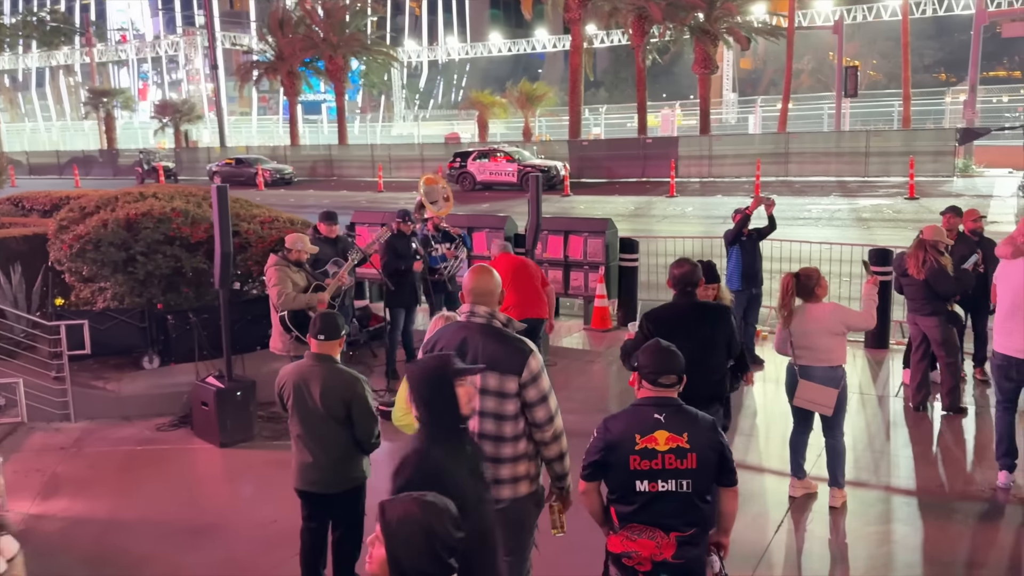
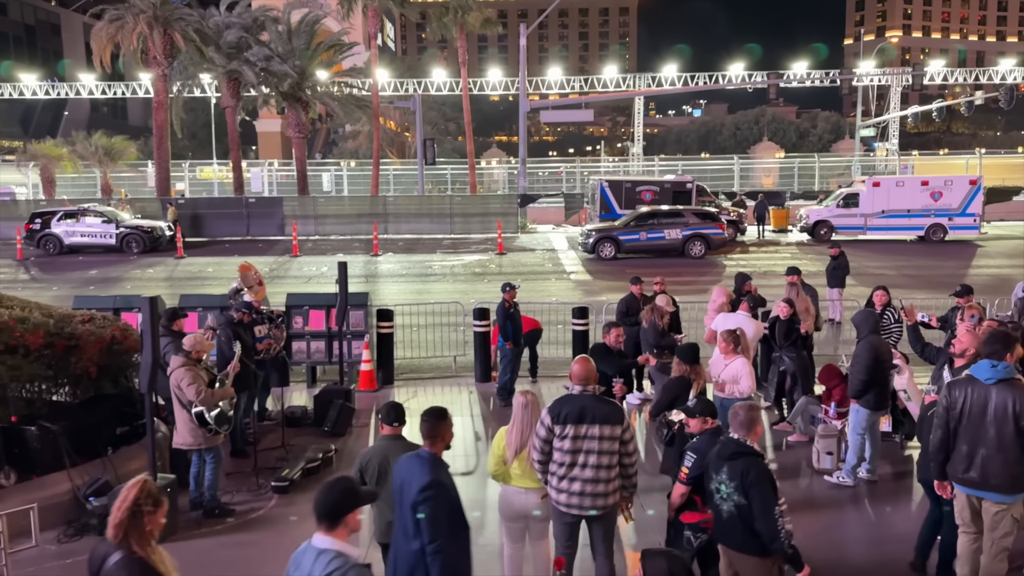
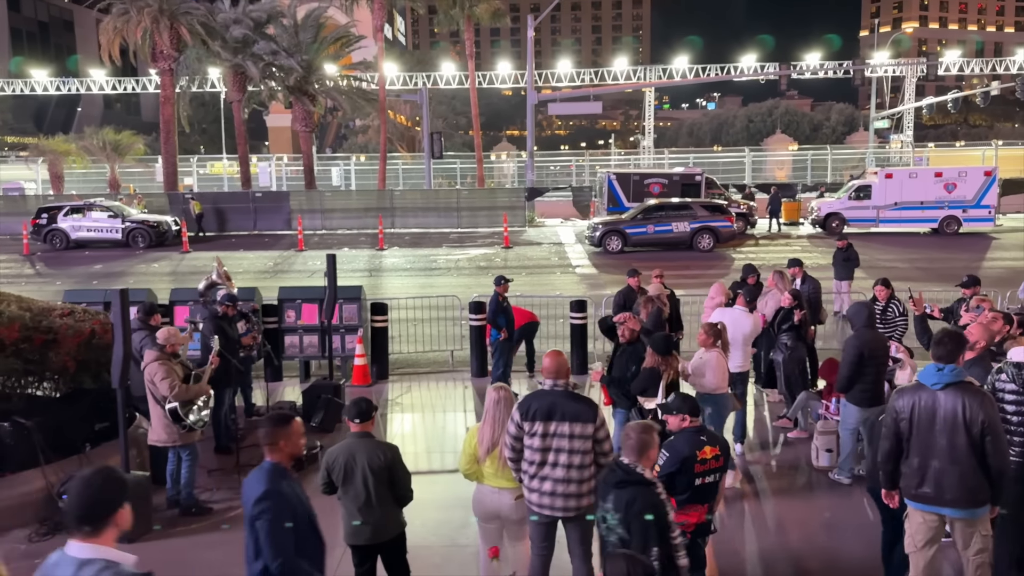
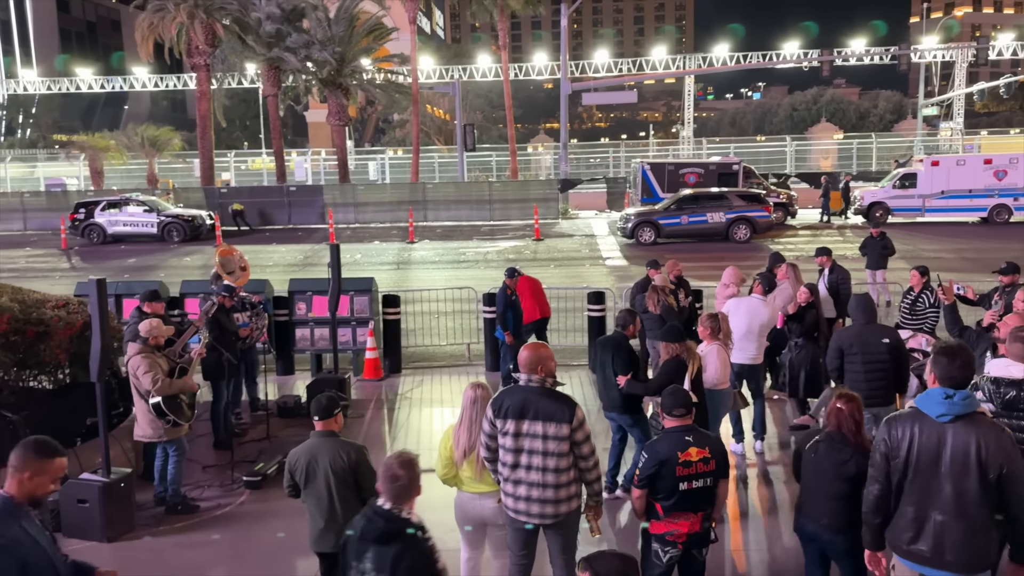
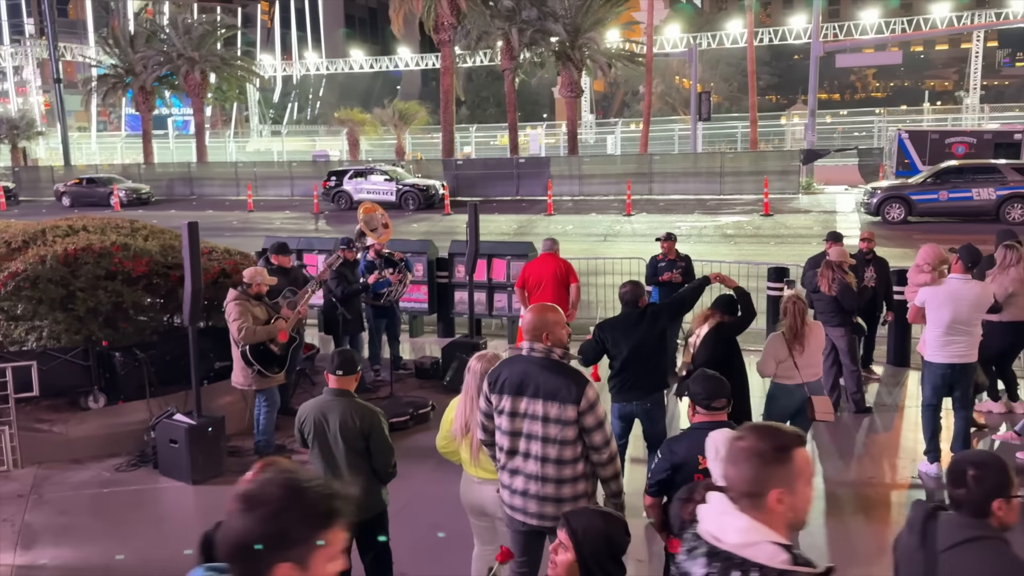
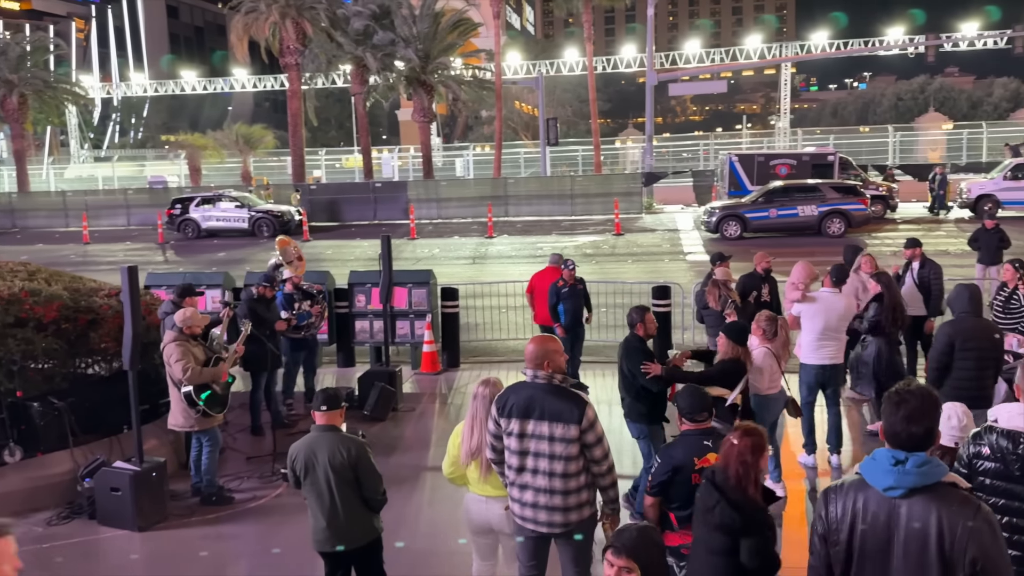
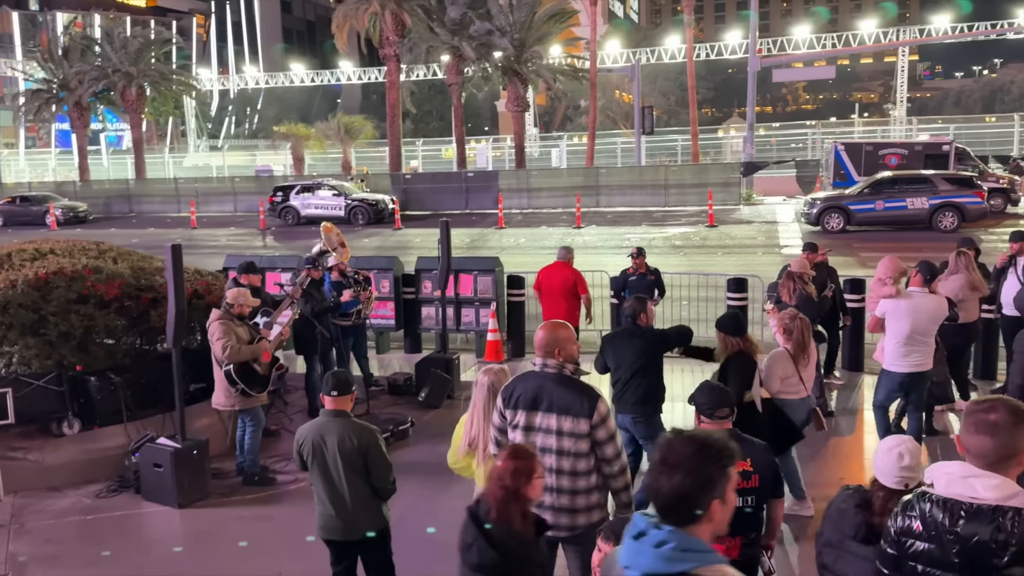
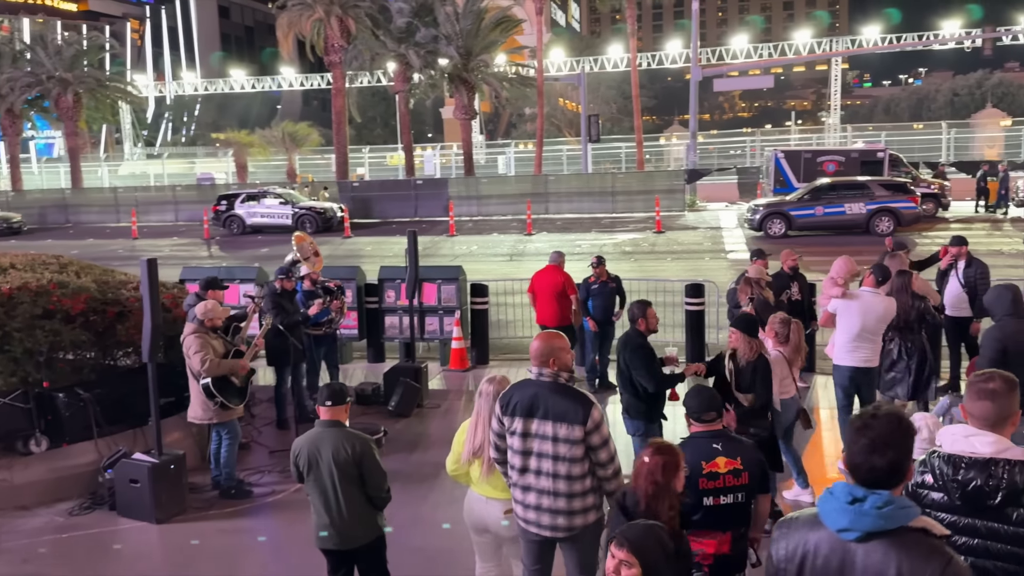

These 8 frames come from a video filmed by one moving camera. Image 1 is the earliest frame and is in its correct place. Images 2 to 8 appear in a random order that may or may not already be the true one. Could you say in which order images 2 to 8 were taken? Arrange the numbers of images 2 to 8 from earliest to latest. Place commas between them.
5, 7, 8, 6, 4, 3, 2
